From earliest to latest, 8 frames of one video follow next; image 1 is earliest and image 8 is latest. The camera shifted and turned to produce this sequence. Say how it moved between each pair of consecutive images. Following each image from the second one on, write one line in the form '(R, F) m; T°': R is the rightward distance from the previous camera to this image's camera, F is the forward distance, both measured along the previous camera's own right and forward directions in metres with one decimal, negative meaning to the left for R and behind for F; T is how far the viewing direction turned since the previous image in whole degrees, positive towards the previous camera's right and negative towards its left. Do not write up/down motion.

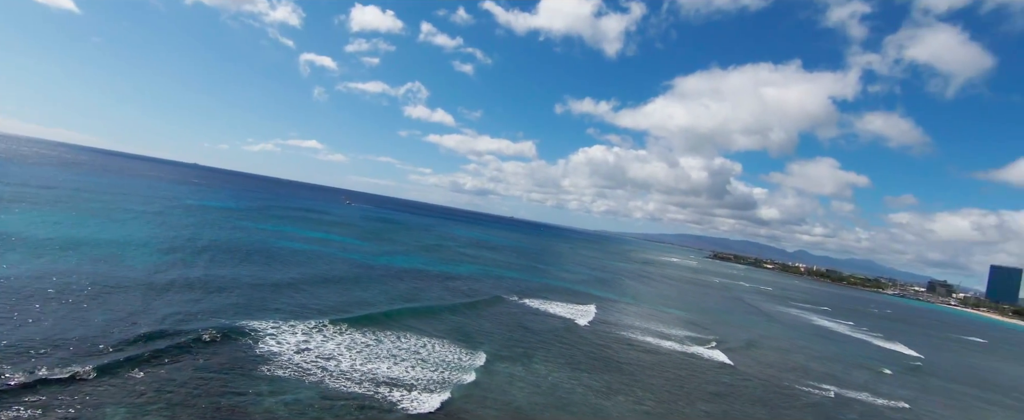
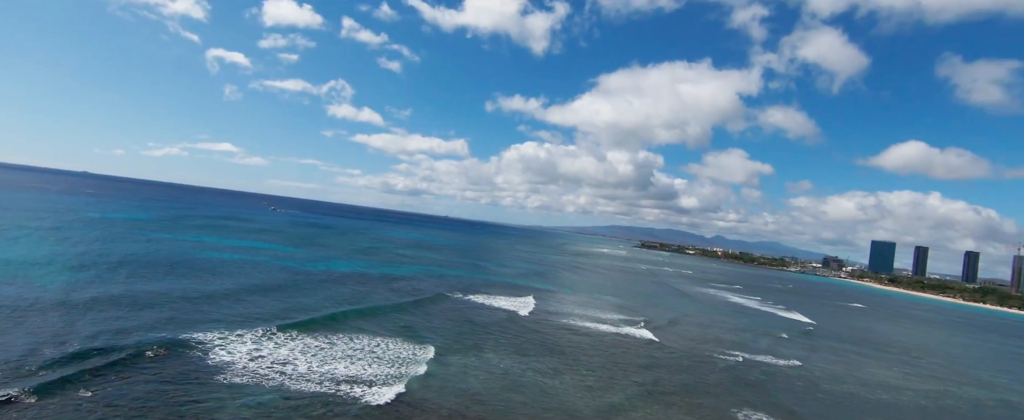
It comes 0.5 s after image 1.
(-0.5, -1.5) m; +8°
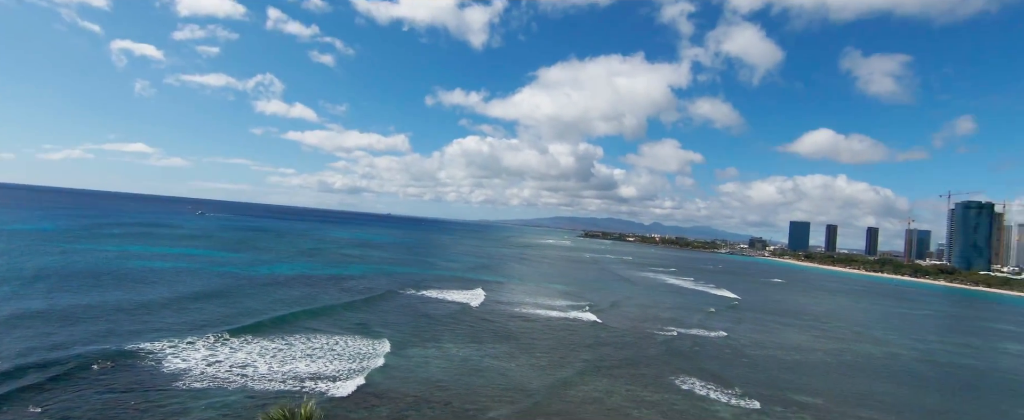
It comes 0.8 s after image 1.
(-0.3, -1.2) m; +6°
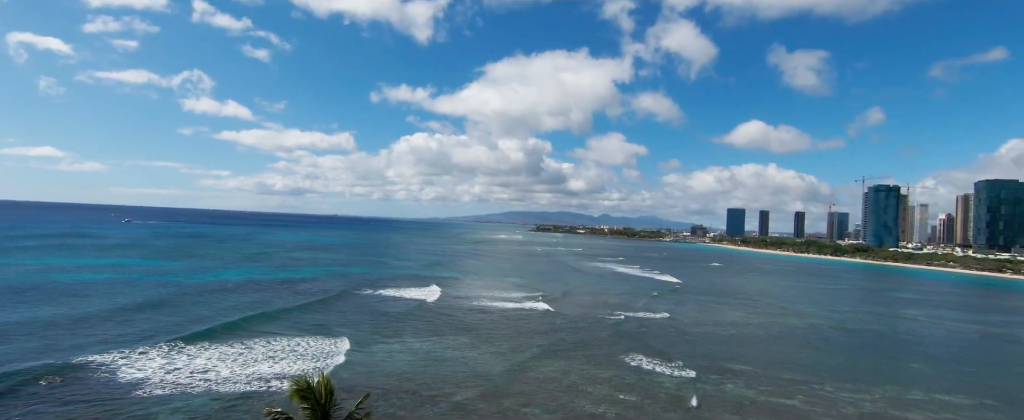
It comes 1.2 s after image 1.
(-0.2, -1.1) m; +6°
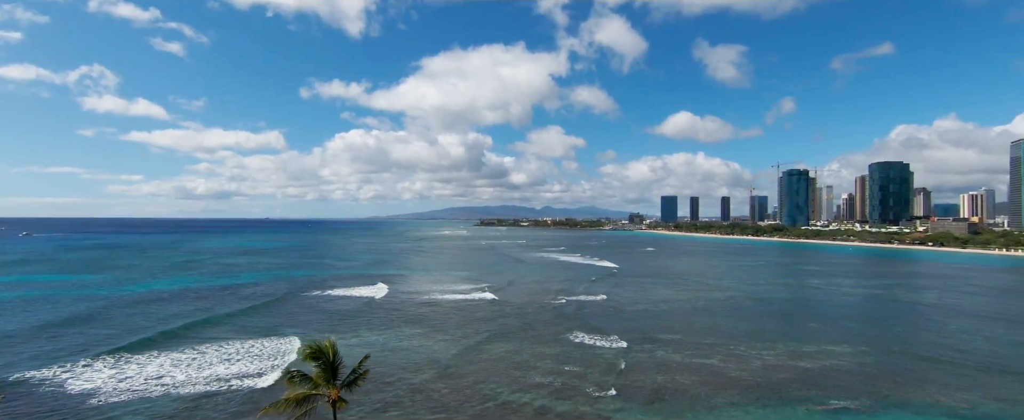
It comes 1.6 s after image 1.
(-0.2, -1.6) m; +7°
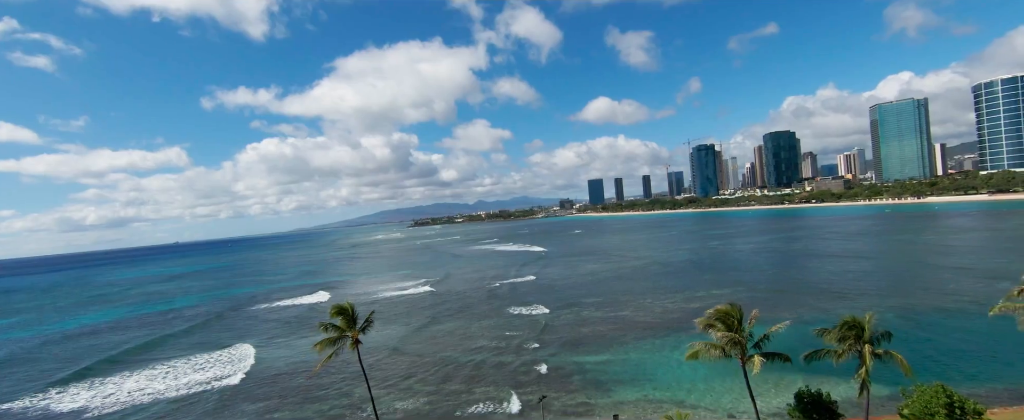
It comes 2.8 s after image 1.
(-0.3, -3.6) m; +8°
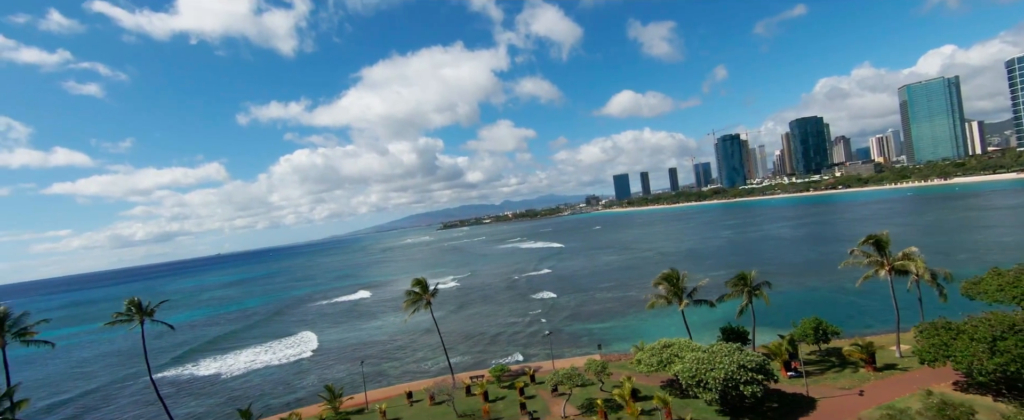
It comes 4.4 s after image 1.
(+0.6, -3.2) m; -3°
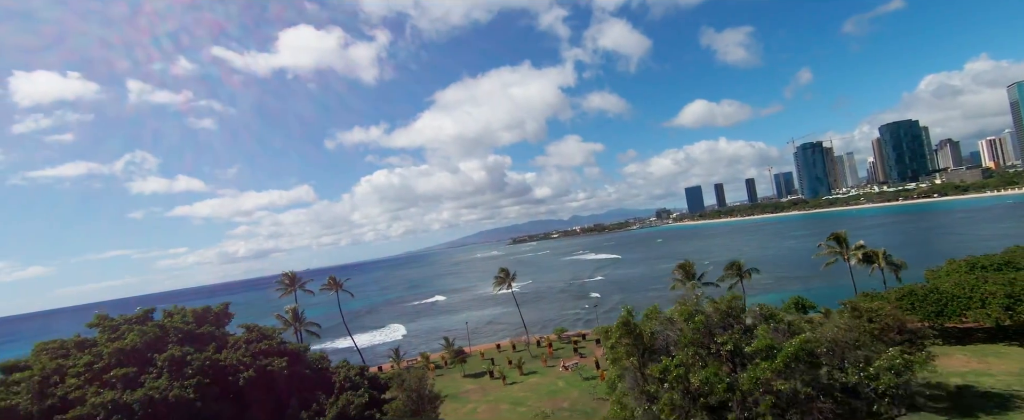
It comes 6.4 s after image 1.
(+0.7, -3.7) m; -8°
